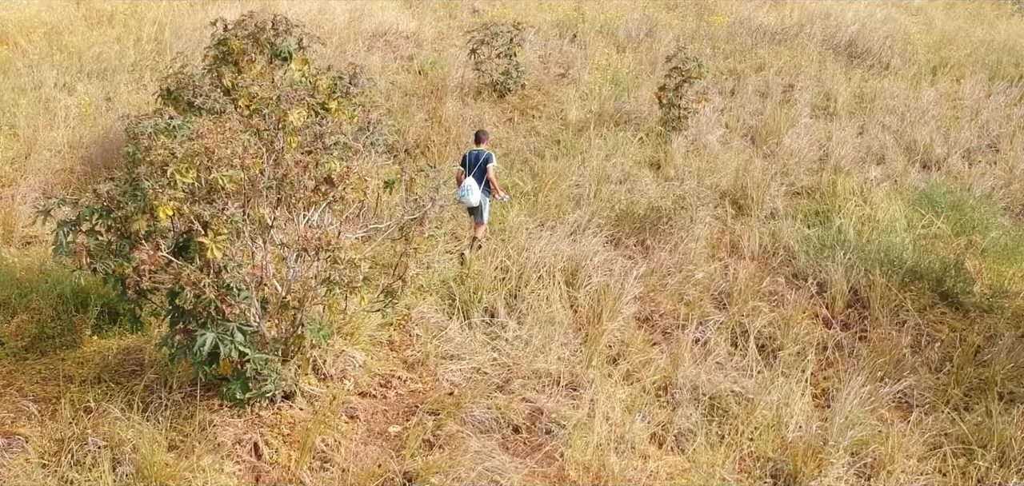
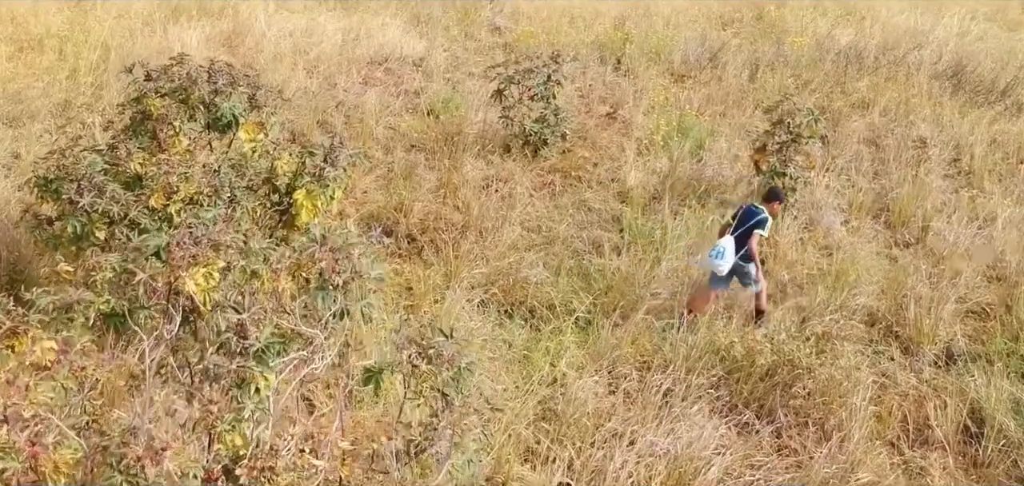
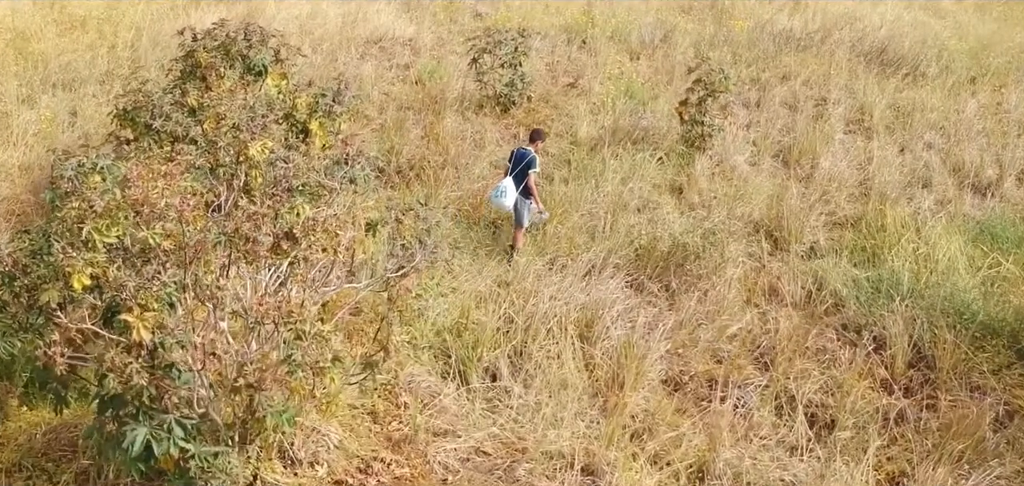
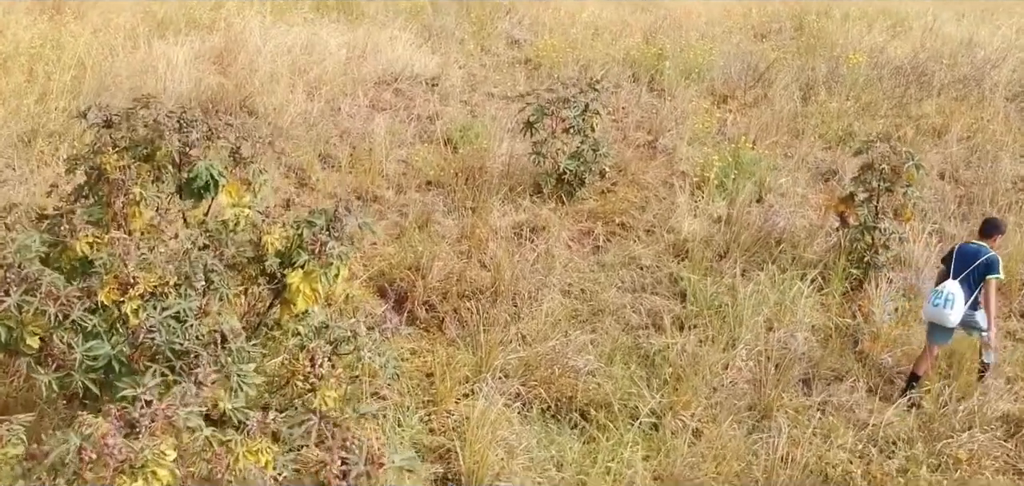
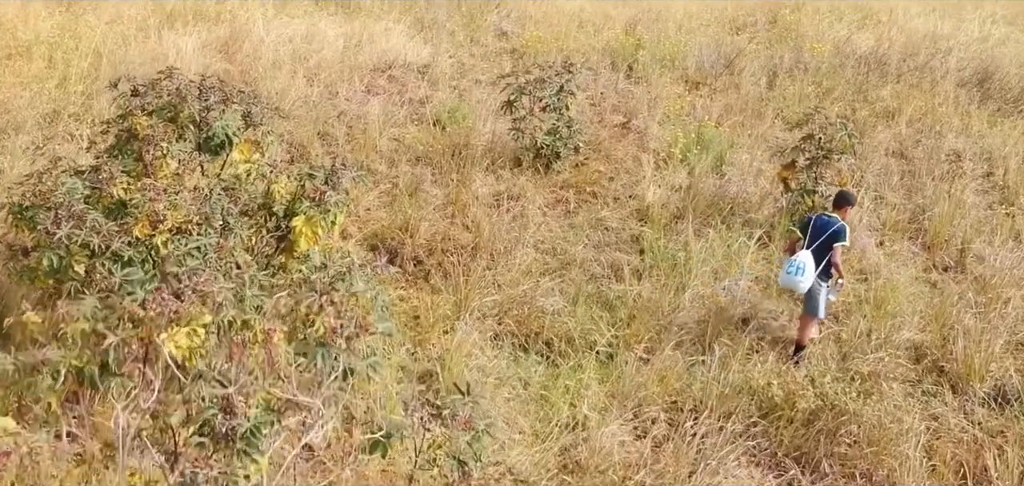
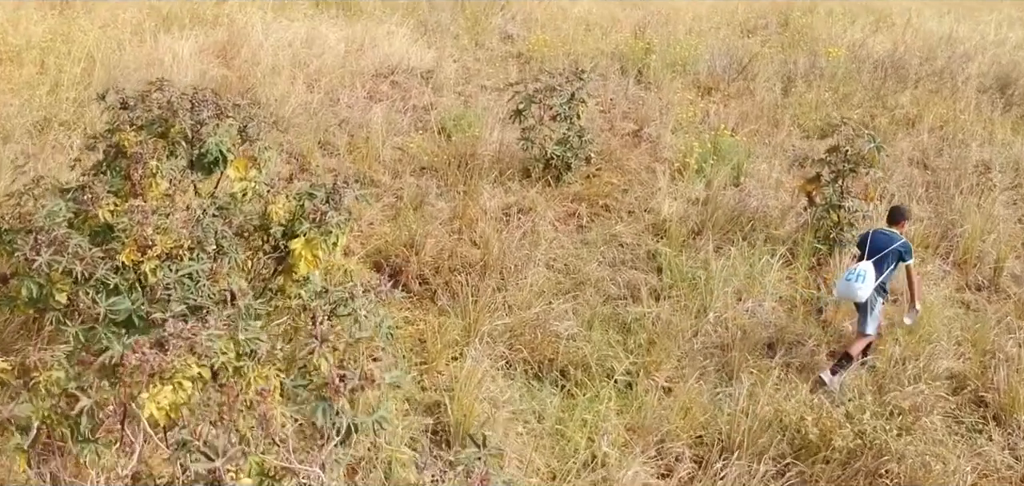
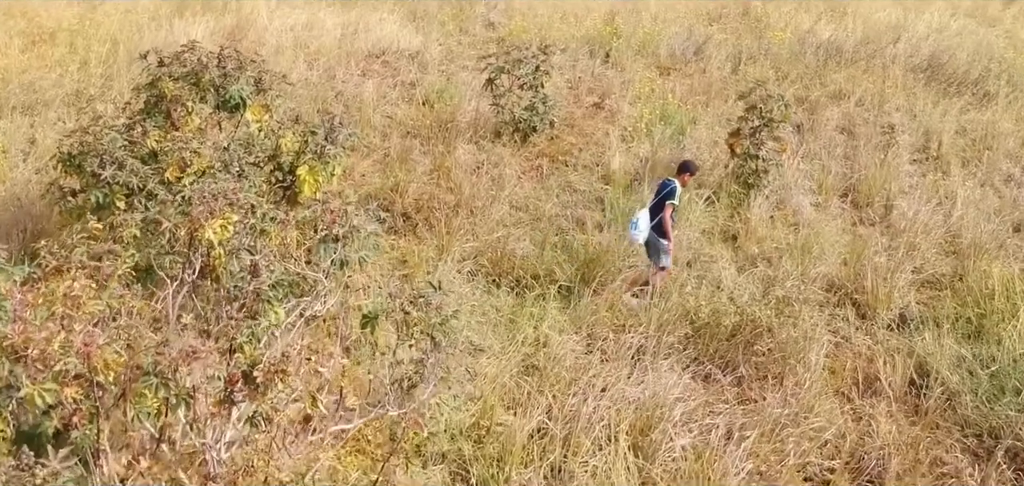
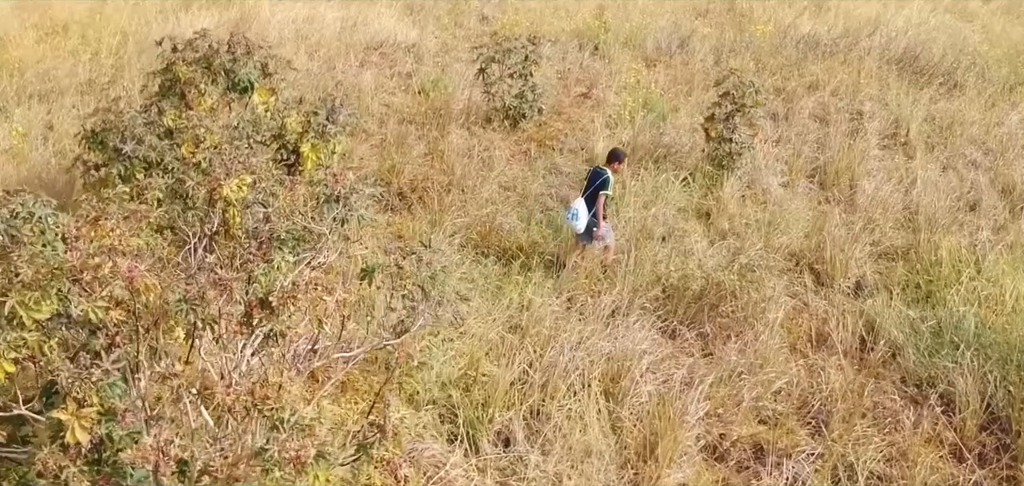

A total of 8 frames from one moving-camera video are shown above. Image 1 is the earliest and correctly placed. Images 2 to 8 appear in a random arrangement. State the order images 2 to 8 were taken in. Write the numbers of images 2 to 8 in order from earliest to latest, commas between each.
3, 8, 7, 2, 5, 6, 4
